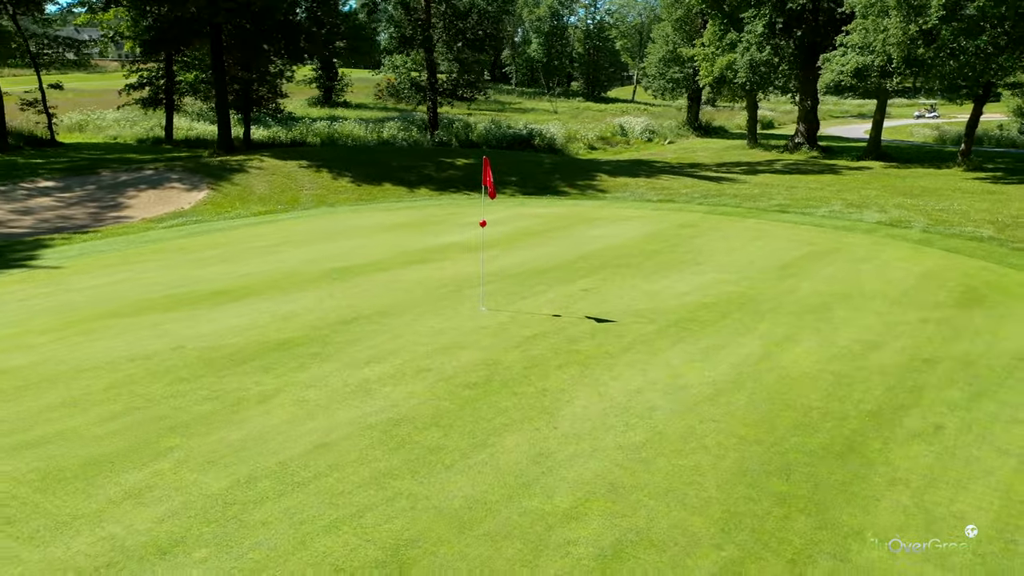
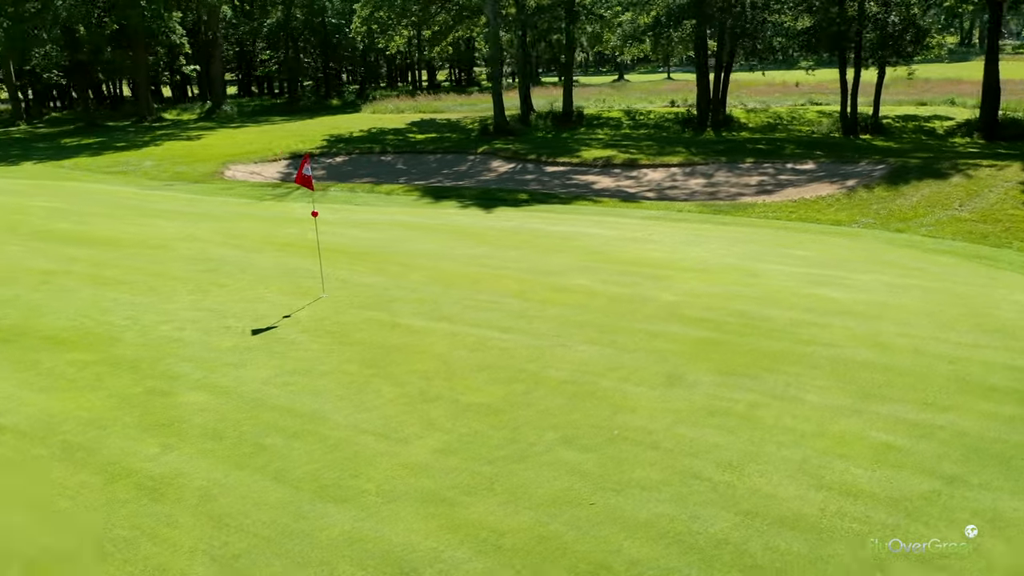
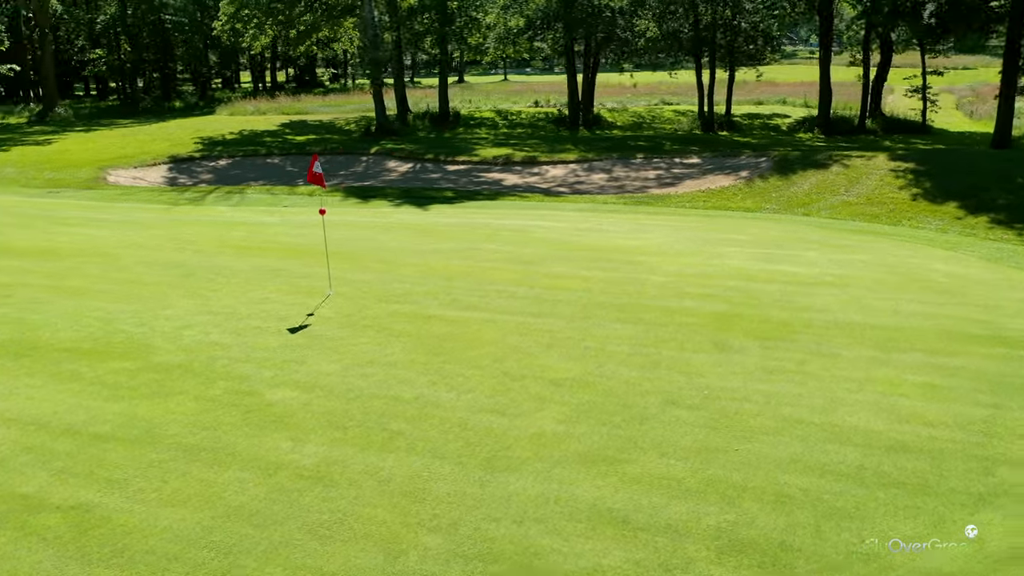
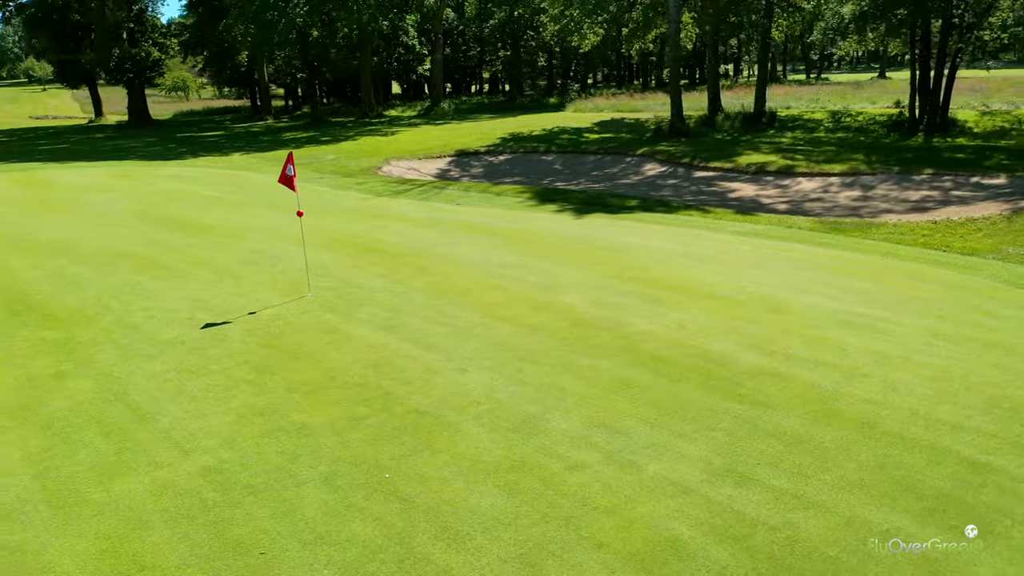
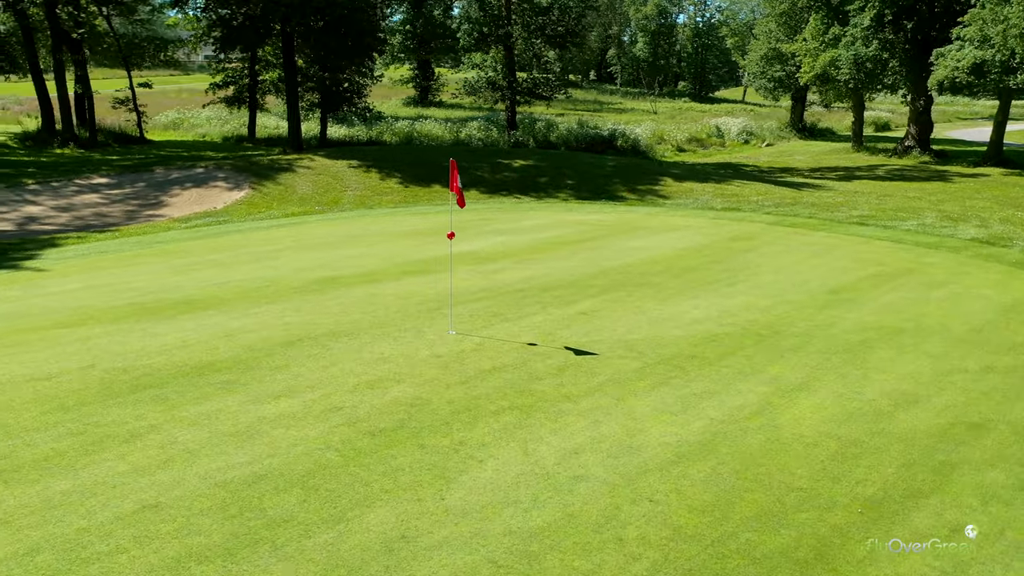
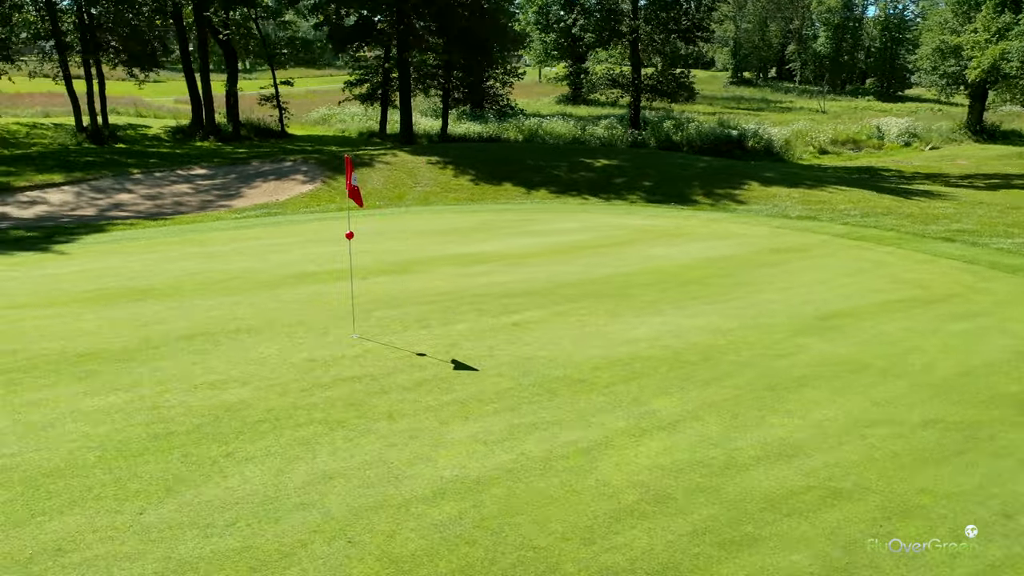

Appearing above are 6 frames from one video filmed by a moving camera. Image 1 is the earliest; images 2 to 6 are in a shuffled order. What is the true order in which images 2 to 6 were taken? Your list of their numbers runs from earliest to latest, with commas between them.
5, 6, 3, 2, 4
